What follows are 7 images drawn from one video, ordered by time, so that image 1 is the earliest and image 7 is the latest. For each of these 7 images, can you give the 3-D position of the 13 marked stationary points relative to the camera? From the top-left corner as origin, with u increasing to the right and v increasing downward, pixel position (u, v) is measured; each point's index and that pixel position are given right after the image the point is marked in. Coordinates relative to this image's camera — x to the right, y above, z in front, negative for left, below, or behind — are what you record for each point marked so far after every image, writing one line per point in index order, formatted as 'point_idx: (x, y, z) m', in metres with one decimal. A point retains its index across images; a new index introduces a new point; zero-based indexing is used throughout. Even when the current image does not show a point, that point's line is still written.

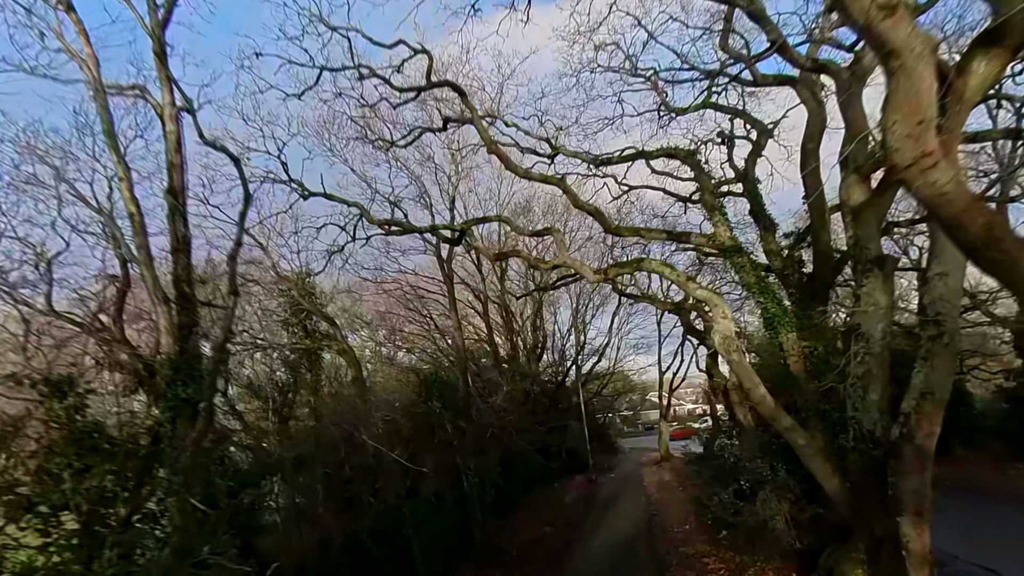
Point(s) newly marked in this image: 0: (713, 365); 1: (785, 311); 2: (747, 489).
0: (+6.6, -2.5, +16.8) m
1: (+6.1, -0.5, +11.3) m
2: (+5.4, -4.6, +11.8) m
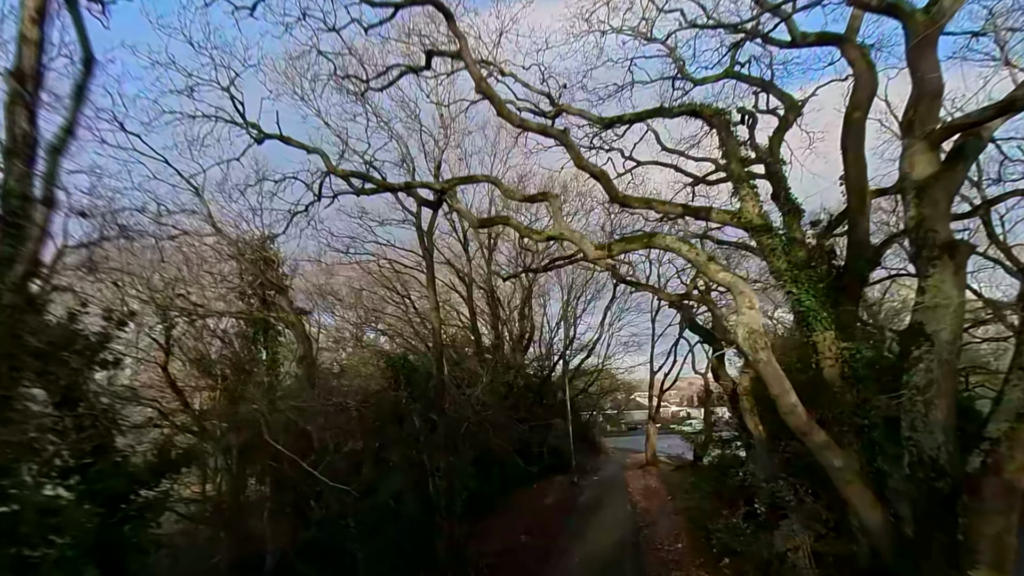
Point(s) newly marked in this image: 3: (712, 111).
0: (+6.1, -2.3, +15.0) m
1: (+5.8, -0.3, +9.5) m
2: (+4.8, -4.4, +9.9) m
3: (+4.0, +3.6, +10.4) m
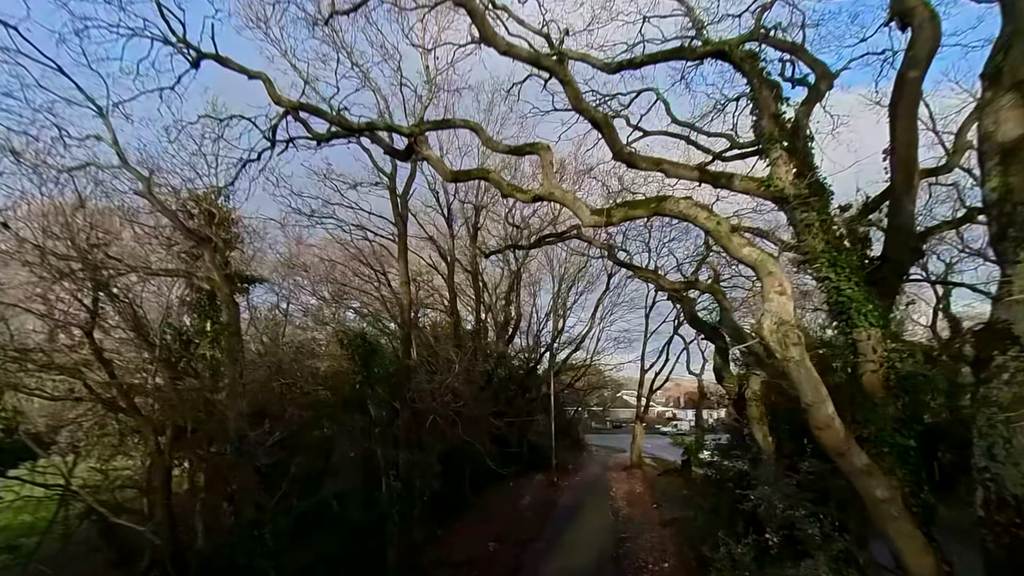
0: (+5.5, -2.0, +13.3) m
1: (+5.3, -0.1, +7.7) m
2: (+4.2, -4.1, +8.2) m
3: (+3.8, +3.9, +8.5) m
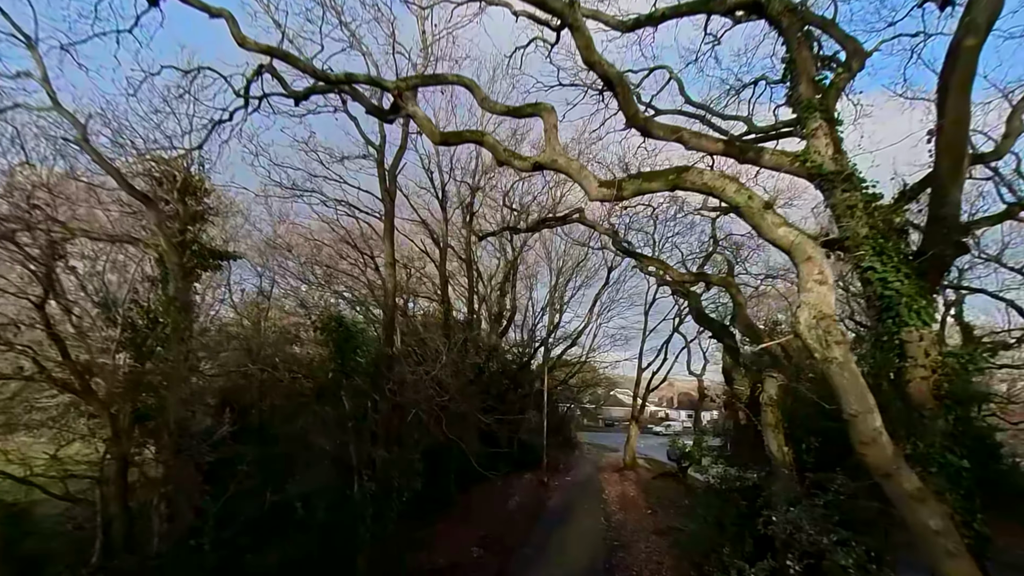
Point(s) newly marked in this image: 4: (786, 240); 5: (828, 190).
0: (+5.3, -1.9, +12.2) m
1: (+5.2, 0.0, +6.7) m
2: (+3.9, -4.0, +7.2) m
3: (+3.9, +4.0, +7.4) m
4: (+3.3, +0.6, +6.1) m
5: (+4.4, +1.4, +7.1) m
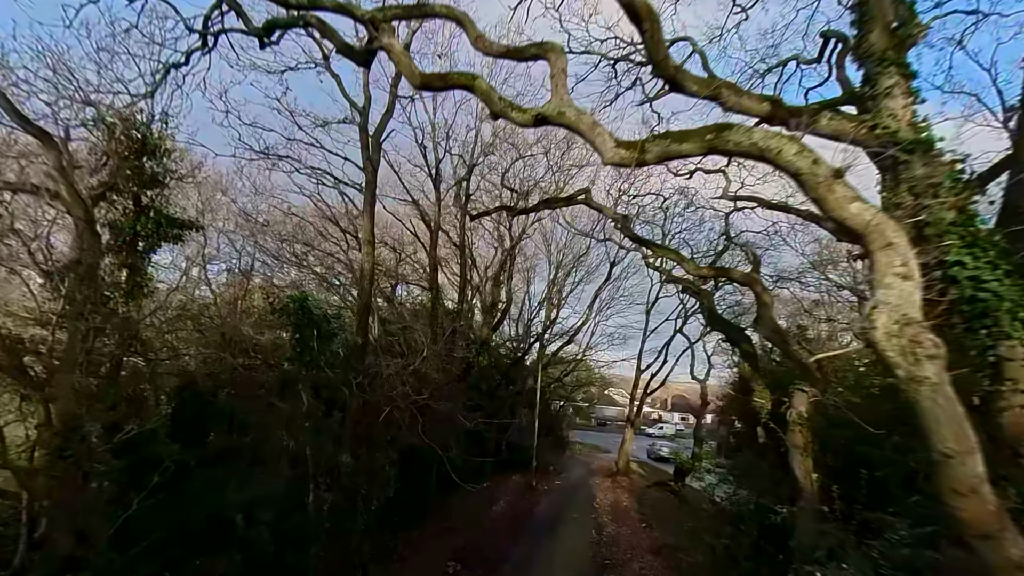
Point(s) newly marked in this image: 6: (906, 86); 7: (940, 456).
0: (+5.0, -1.9, +10.8) m
1: (+5.1, -0.1, +5.2) m
2: (+3.6, -3.9, +5.8) m
3: (+3.9, +4.1, +5.9) m
4: (+3.2, +0.6, +4.7) m
5: (+4.3, +1.4, +5.7) m
6: (+4.5, +2.3, +5.9) m
7: (+3.5, -1.4, +4.2) m
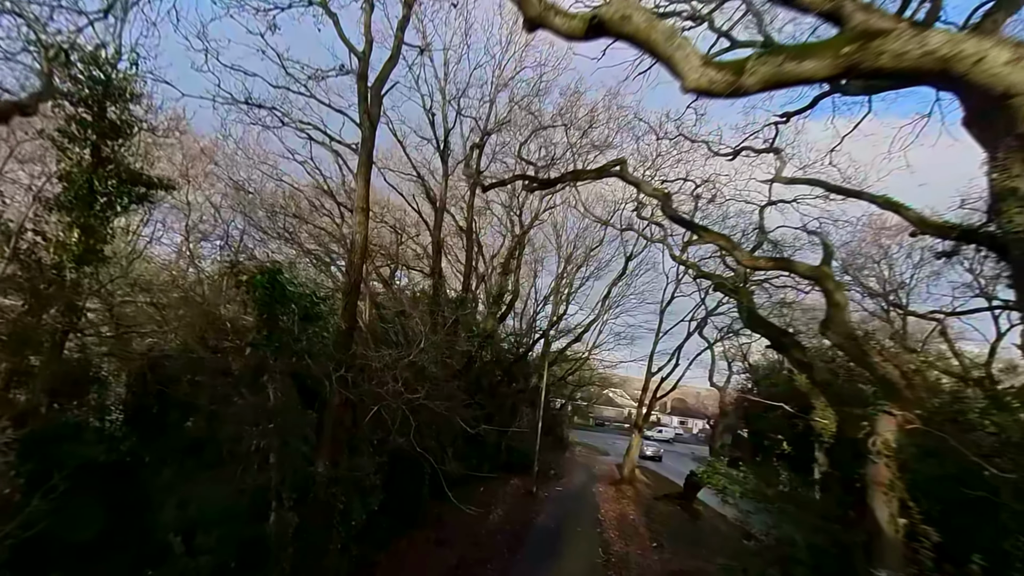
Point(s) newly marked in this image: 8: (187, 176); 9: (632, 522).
0: (+5.2, -1.8, +9.1) m
1: (+5.4, -0.1, +3.5) m
2: (+3.7, -3.9, +4.1) m
3: (+4.4, +4.1, +4.2) m
4: (+3.5, +0.7, +3.0) m
5: (+4.6, +1.4, +3.9) m
6: (+4.8, +2.3, +4.2) m
7: (+3.7, -1.3, +2.5) m
8: (-8.2, +2.8, +13.0) m
9: (+4.5, -8.7, +19.2) m
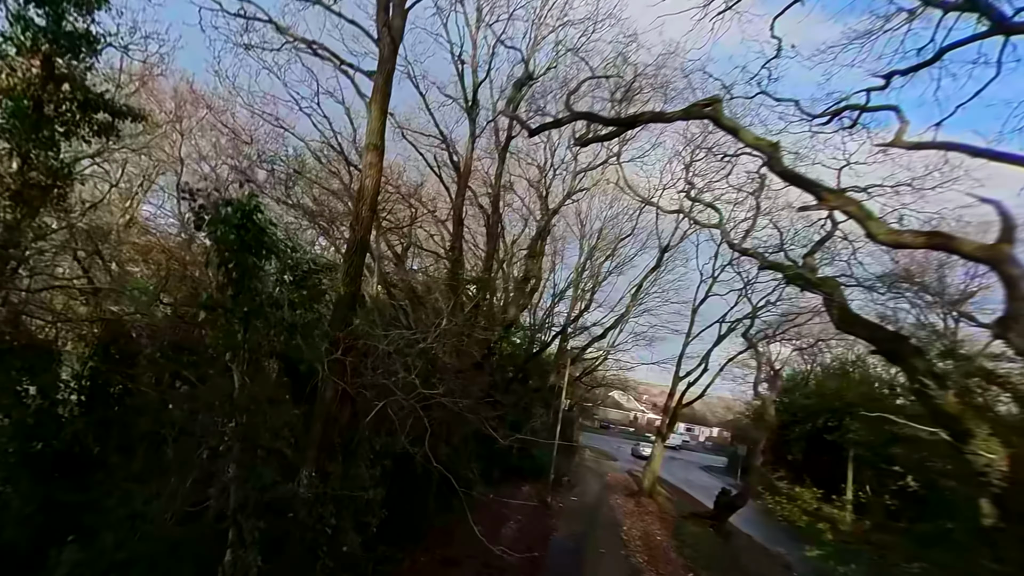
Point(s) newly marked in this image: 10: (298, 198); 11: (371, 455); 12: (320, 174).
0: (+5.8, -1.7, +6.9) m
1: (+6.0, 0.0, +1.3) m
2: (+4.2, -3.7, +2.0) m
3: (+5.3, +4.3, +1.9) m
4: (+4.1, +0.9, +0.8) m
5: (+5.3, +1.5, +1.7) m
6: (+5.6, +2.4, +2.0) m
7: (+4.3, -1.1, +0.3) m
8: (-7.2, +3.6, +11.0) m
9: (+4.9, -8.5, +17.1) m
10: (-4.8, +2.5, +12.2) m
11: (-2.2, -2.6, +8.2) m
12: (-5.1, +3.3, +13.9) m
